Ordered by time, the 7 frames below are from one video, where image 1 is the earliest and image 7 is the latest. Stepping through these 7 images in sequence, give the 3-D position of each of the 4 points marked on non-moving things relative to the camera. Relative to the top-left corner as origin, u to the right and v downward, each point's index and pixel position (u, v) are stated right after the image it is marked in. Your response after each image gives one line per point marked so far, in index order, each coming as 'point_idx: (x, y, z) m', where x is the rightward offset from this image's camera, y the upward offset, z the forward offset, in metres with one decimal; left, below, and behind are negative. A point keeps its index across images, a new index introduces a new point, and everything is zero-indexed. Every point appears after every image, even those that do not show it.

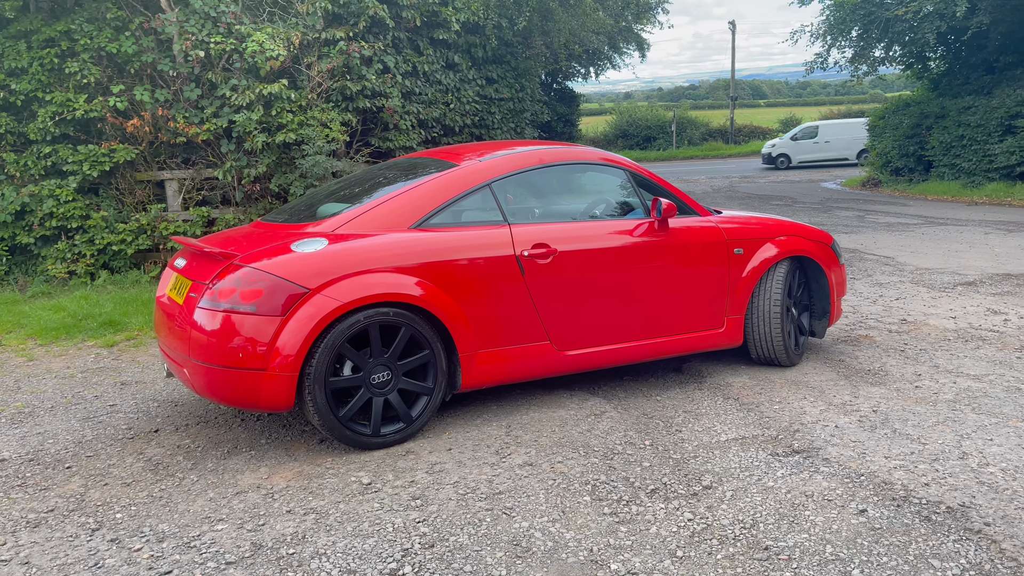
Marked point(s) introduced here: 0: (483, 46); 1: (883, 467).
0: (-0.4, +3.2, +11.0) m
1: (+1.4, -0.7, +3.2) m
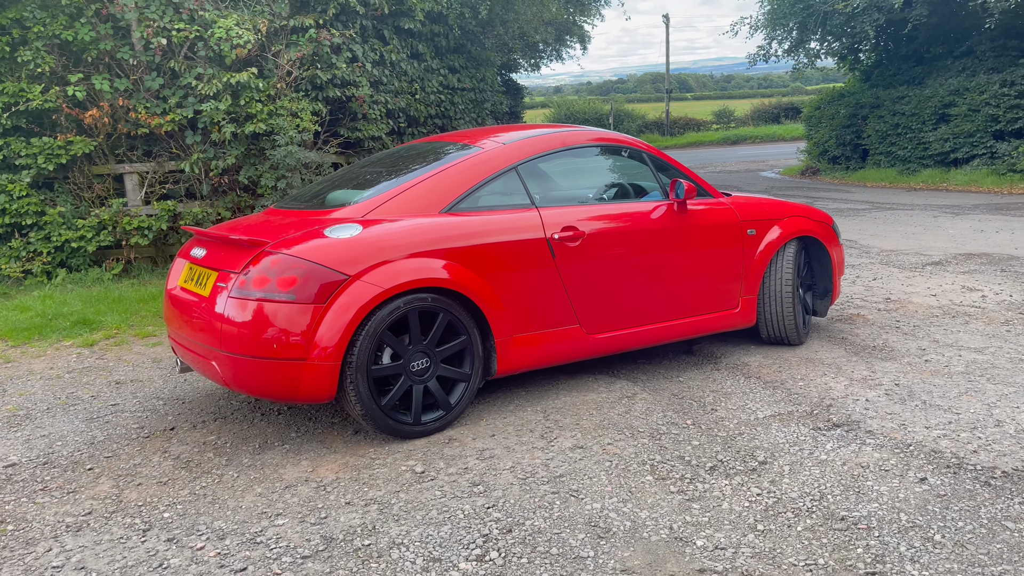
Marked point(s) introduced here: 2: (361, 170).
0: (-0.8, +3.3, +10.9) m
1: (+1.6, -0.6, +3.2) m
2: (-0.9, +0.6, +4.6) m
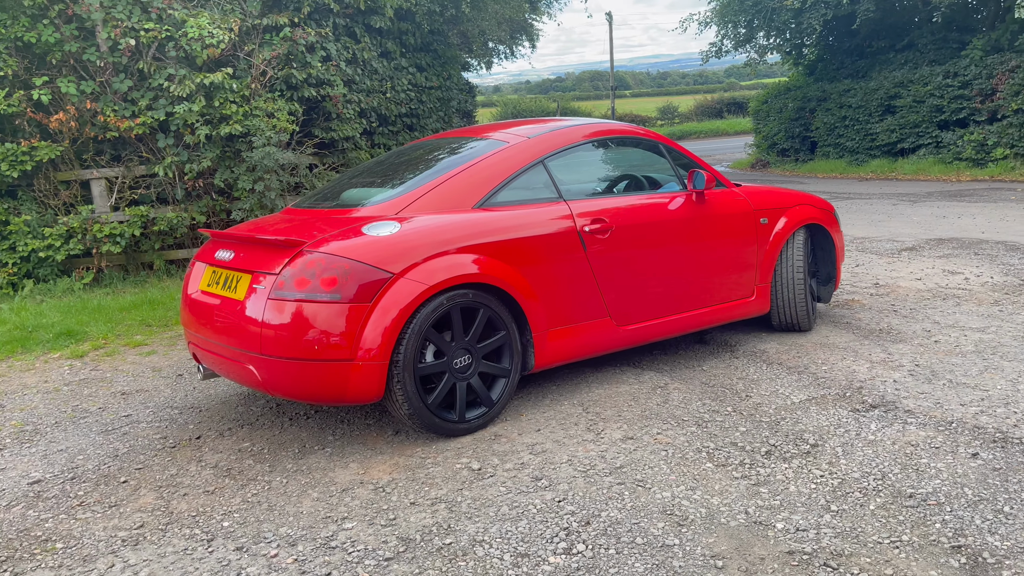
0: (-1.3, +3.3, +10.8) m
1: (+1.8, -0.5, +3.3) m
2: (-0.9, +0.6, +4.5) m
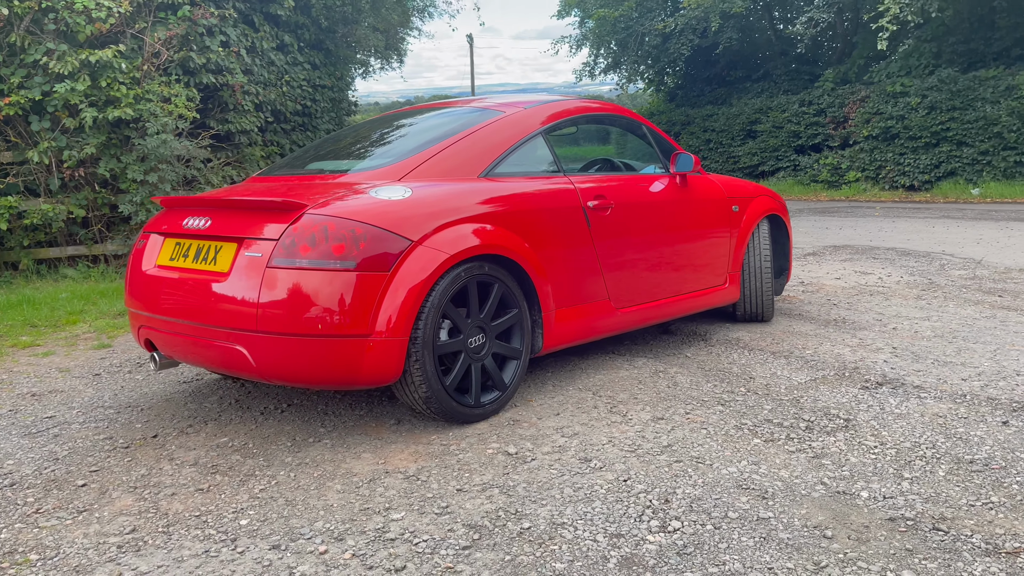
0: (-2.5, +3.2, +10.3) m
1: (+1.9, -0.4, +3.4) m
2: (-1.0, +0.7, +4.1) m
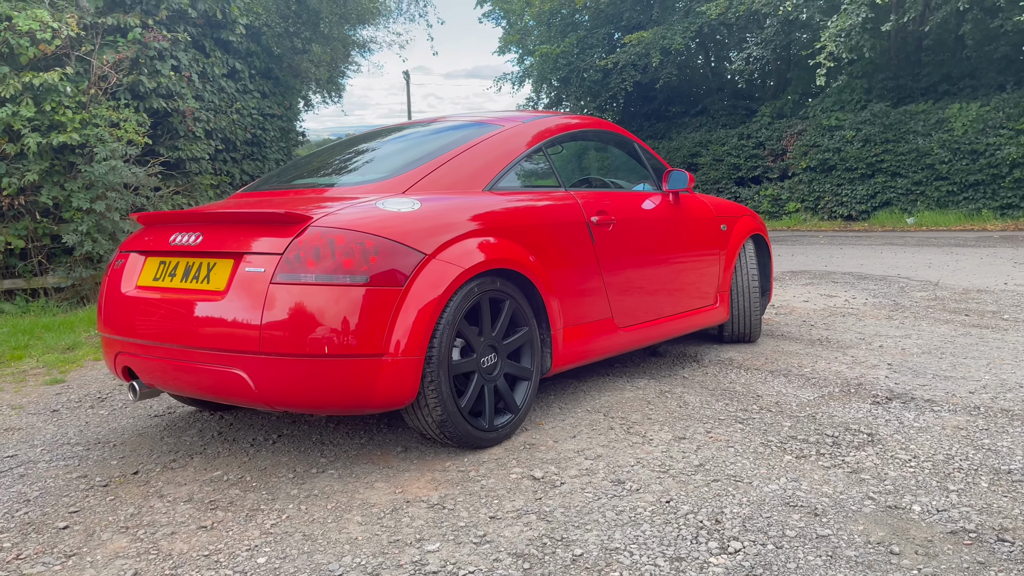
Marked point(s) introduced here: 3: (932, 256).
0: (-3.0, +2.8, +10.1) m
1: (+1.9, -0.4, +3.4) m
2: (-1.0, +0.5, +3.9) m
3: (+4.8, +0.4, +9.7) m
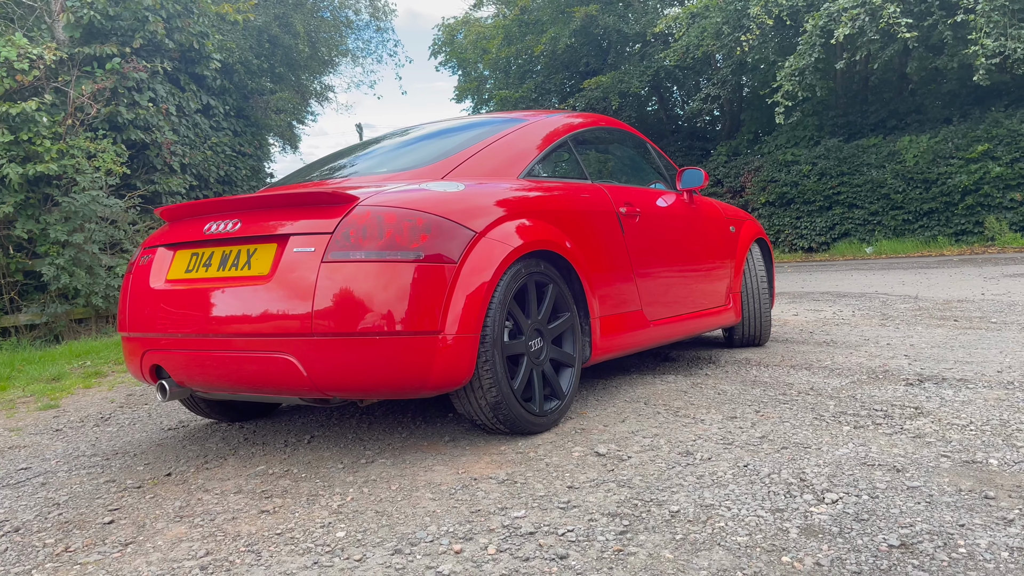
0: (-3.3, +2.3, +10.0) m
1: (+2.0, -0.4, +3.4) m
2: (-0.9, +0.5, +3.9) m
3: (+4.6, +0.1, +10.0) m
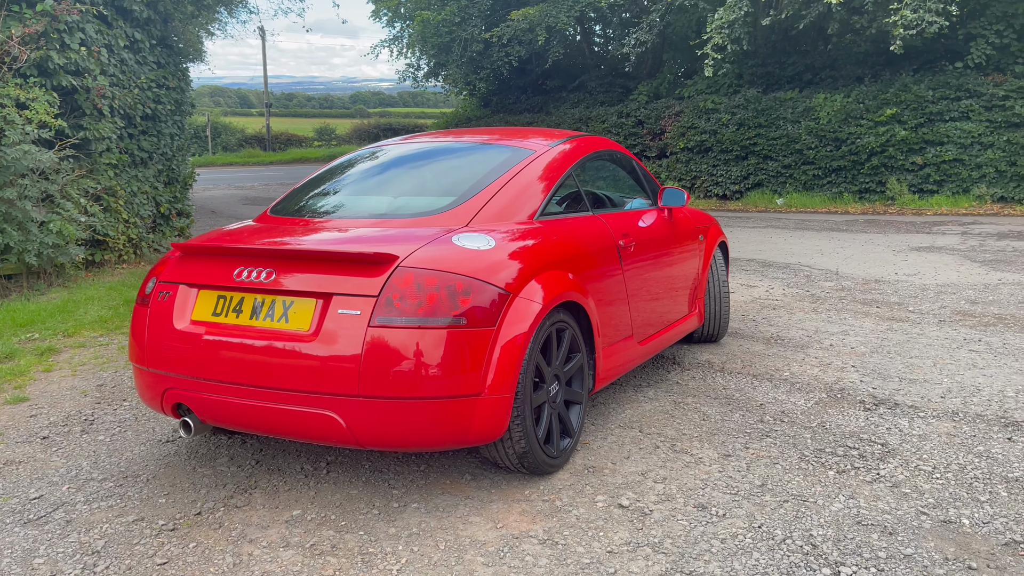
0: (-4.0, +3.0, +9.4) m
1: (+2.0, -0.5, +3.8) m
2: (-0.9, +0.5, +3.8) m
3: (+3.8, +0.6, +10.6) m
